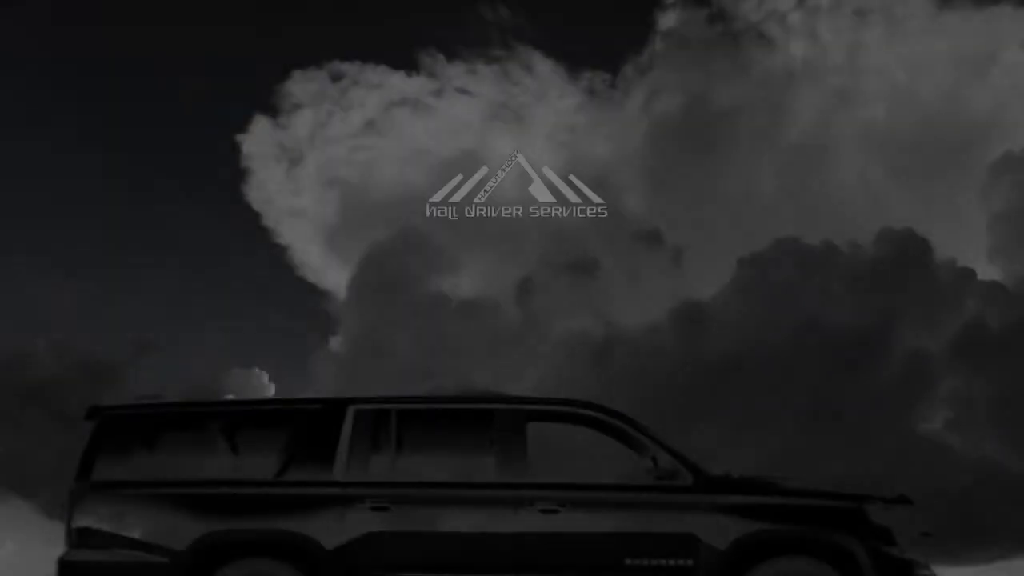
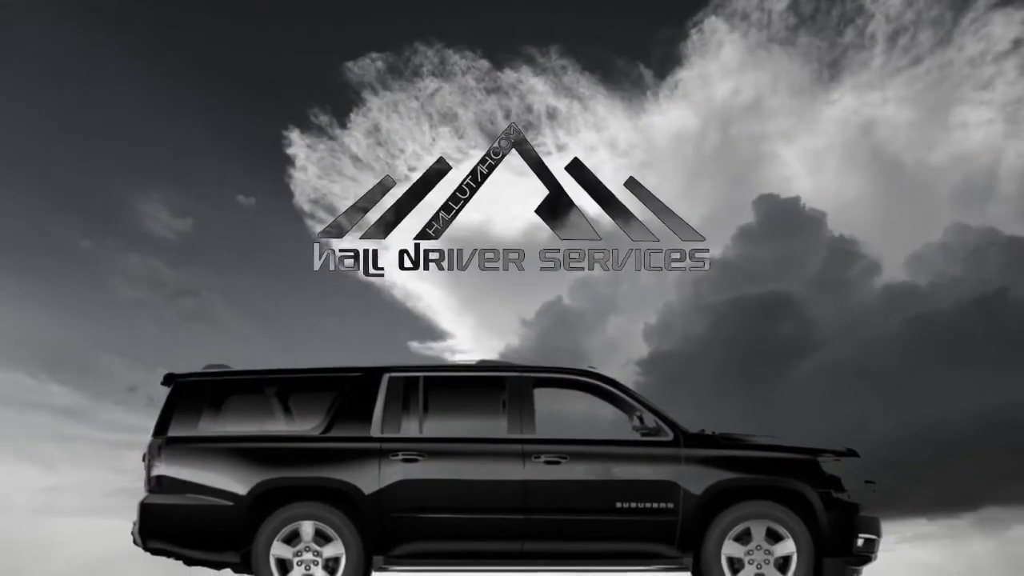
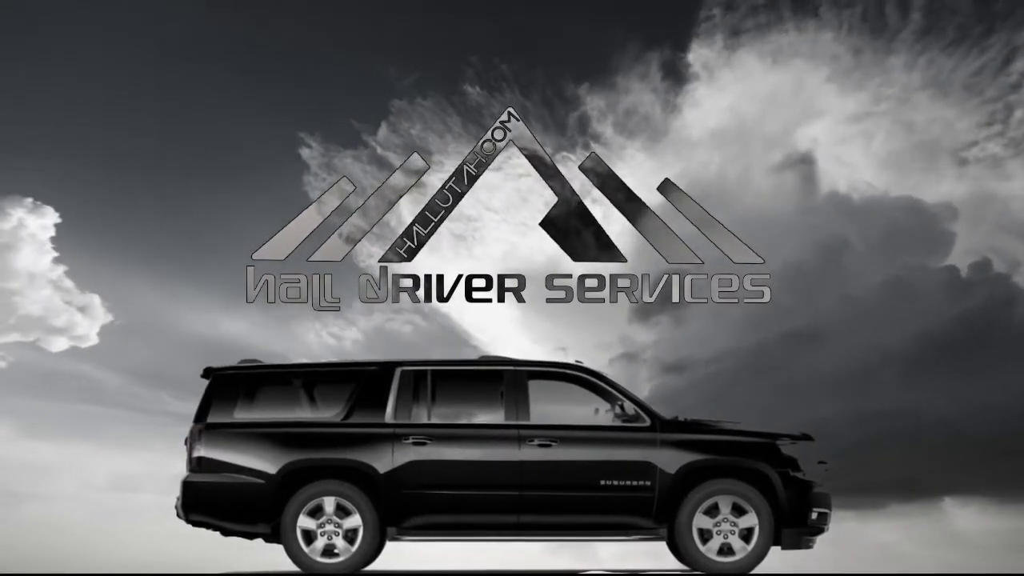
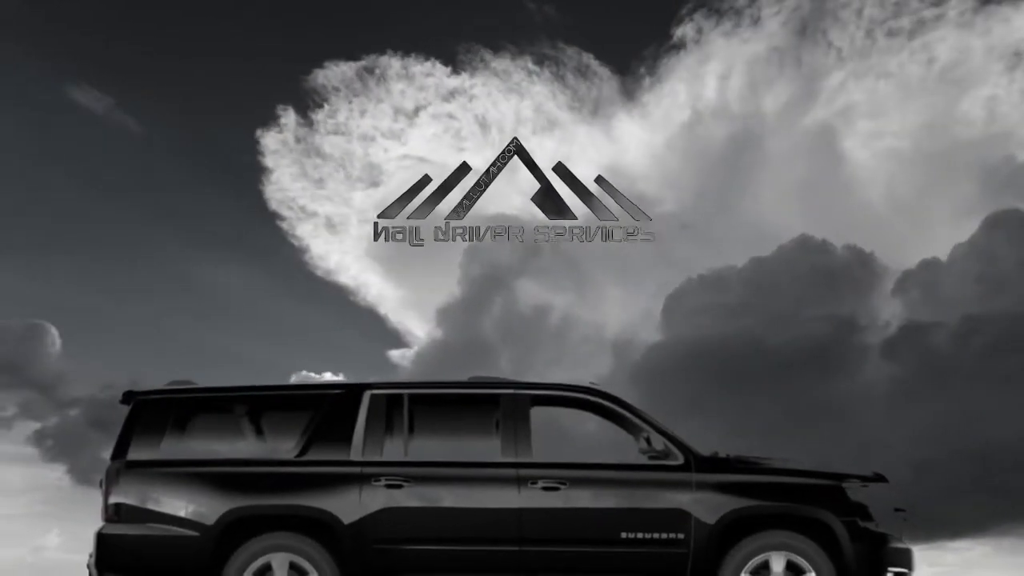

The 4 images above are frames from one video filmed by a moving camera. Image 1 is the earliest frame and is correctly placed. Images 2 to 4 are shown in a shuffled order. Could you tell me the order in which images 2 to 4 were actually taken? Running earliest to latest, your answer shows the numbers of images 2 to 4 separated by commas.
4, 2, 3
